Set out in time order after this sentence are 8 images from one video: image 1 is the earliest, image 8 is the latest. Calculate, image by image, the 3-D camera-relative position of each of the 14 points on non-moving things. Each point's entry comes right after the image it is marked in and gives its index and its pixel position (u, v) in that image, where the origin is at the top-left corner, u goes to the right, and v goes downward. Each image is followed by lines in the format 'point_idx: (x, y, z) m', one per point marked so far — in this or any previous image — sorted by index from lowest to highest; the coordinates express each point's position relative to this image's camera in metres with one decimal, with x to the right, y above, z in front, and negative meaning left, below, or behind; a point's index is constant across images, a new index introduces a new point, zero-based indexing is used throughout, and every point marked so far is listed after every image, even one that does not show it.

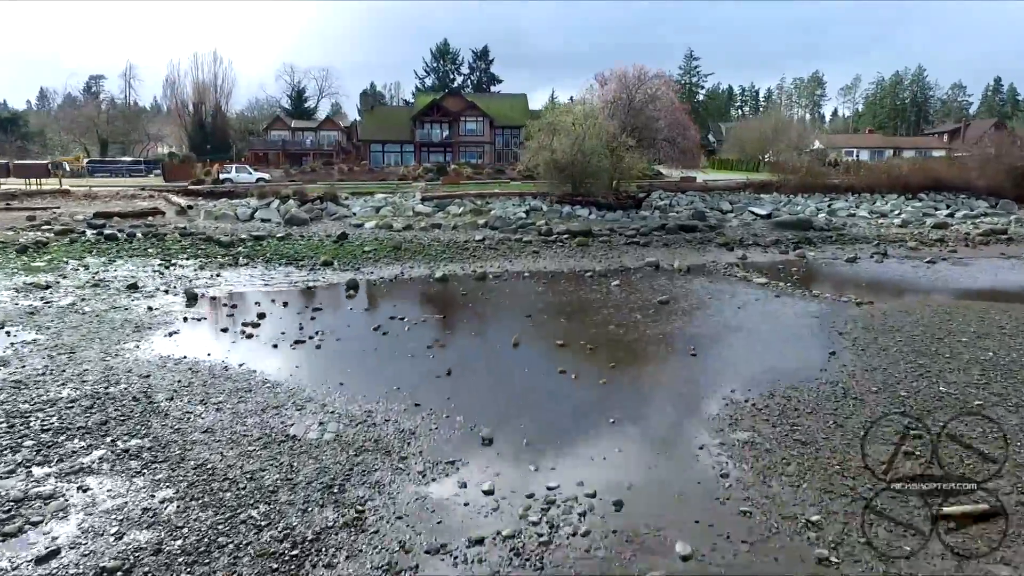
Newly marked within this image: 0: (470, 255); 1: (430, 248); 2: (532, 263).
0: (-1.2, +0.9, +18.6) m
1: (-2.5, +1.1, +19.7) m
2: (+0.5, +0.6, +17.5) m
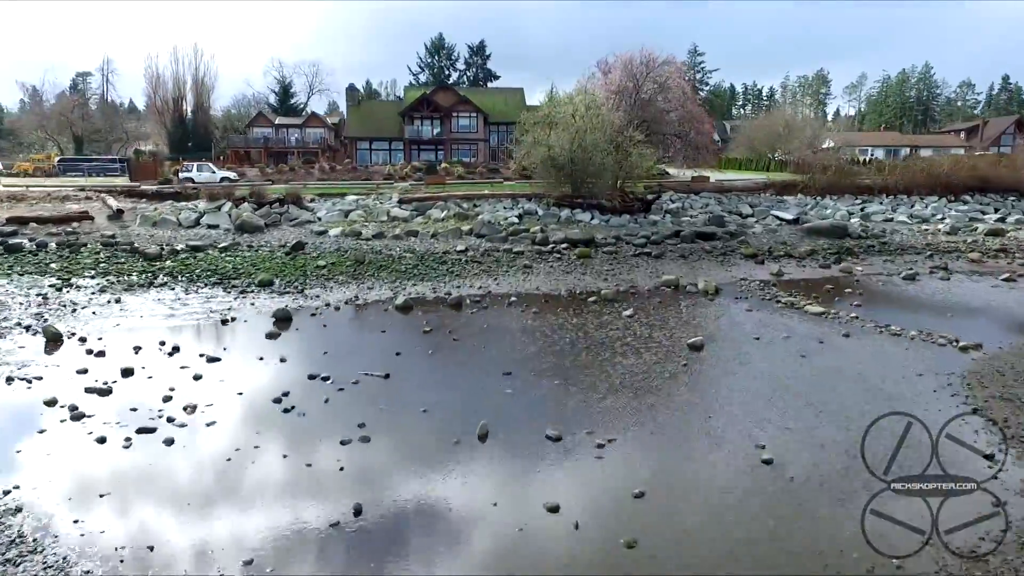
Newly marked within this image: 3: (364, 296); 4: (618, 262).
0: (-1.5, +0.4, +15.3) m
1: (-2.8, +0.6, +16.3) m
2: (+0.2, +0.1, +14.2) m
3: (-2.9, -0.2, +12.9) m
4: (+2.7, +0.7, +17.2) m
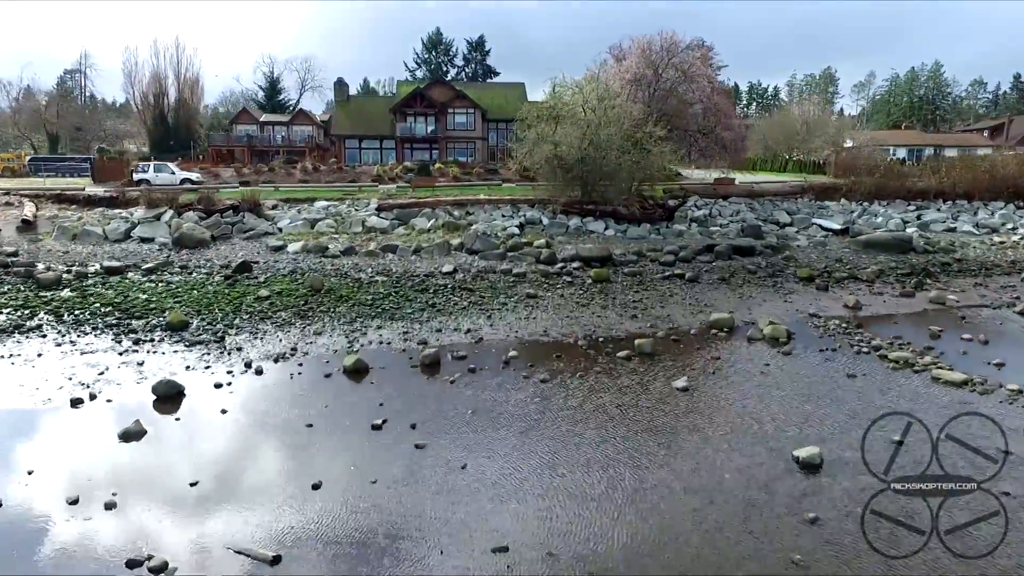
0: (-1.6, -0.3, +11.7) m
1: (-2.8, -0.1, +12.8) m
2: (+0.2, -0.6, +10.6) m
3: (-2.9, -0.8, +9.3) m
4: (+2.7, 0.0, +13.7) m
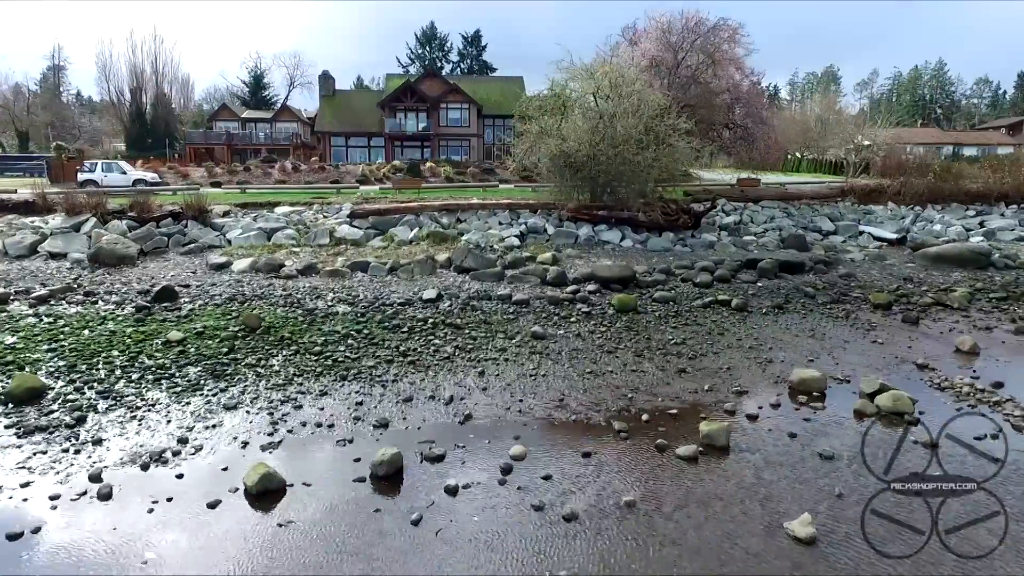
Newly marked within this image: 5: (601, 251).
0: (-1.5, -0.8, +8.6) m
1: (-2.8, -0.6, +9.7) m
2: (+0.2, -1.1, +7.5) m
3: (-2.9, -1.3, +6.2) m
4: (+2.7, -0.5, +10.5) m
5: (+2.1, +0.9, +15.9) m
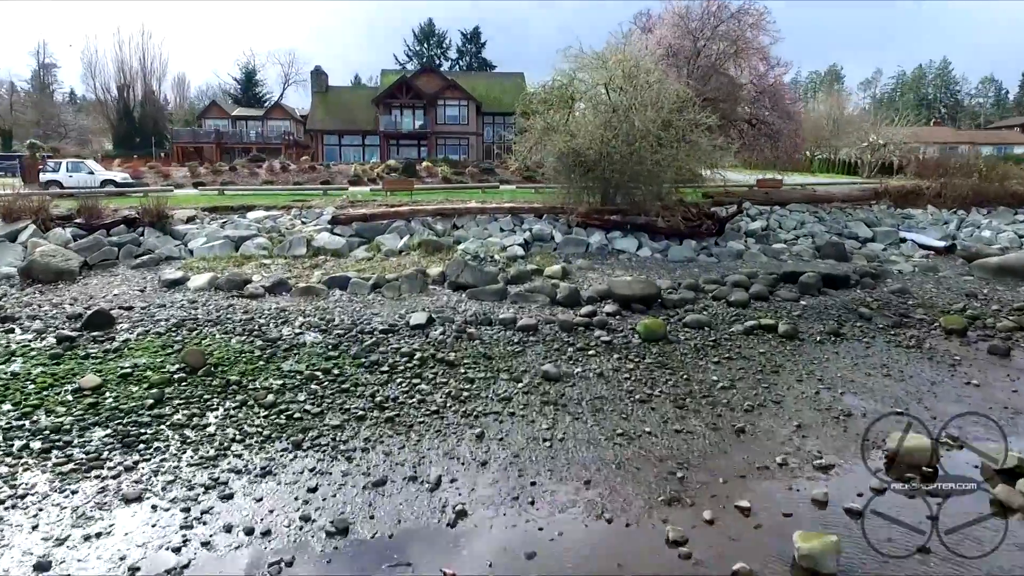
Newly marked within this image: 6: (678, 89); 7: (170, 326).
0: (-1.5, -1.2, +6.7) m
1: (-2.7, -0.9, +7.8) m
2: (+0.3, -1.4, +5.6) m
3: (-2.8, -1.7, +4.3) m
4: (+2.7, -0.9, +8.7) m
5: (+2.1, +0.6, +14.0) m
6: (+4.1, +4.9, +16.7) m
7: (-4.7, -0.5, +9.2) m
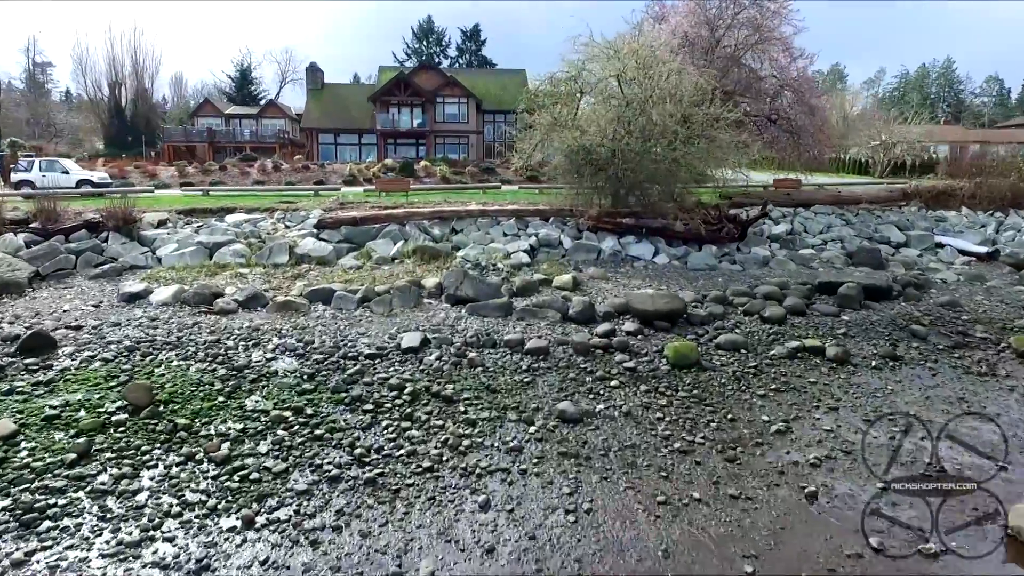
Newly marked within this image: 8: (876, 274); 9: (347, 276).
0: (-1.4, -1.4, +5.4) m
1: (-2.6, -1.1, +6.5) m
2: (+0.4, -1.6, +4.3) m
3: (-2.7, -1.9, +3.0) m
4: (+2.8, -1.1, +7.4) m
5: (+2.2, +0.3, +12.7) m
6: (+4.2, +4.7, +15.4) m
7: (-4.6, -0.7, +7.9) m
8: (+7.0, +0.3, +12.9) m
9: (-2.7, +0.2, +11.0) m
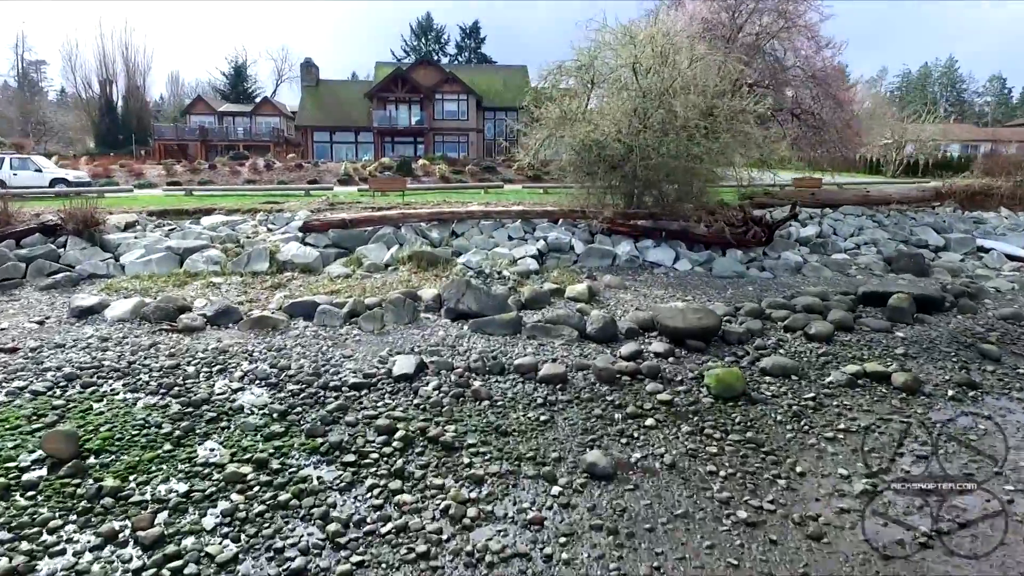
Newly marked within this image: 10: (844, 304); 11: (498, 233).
0: (-1.3, -1.5, +4.1) m
1: (-2.5, -1.3, +5.2) m
2: (+0.5, -1.8, +3.1) m
3: (-2.6, -2.1, +1.7) m
4: (+3.0, -1.2, +6.1) m
5: (+2.3, +0.2, +11.4) m
6: (+4.3, +4.5, +14.1) m
7: (-4.5, -0.9, +6.7) m
8: (+7.1, +0.1, +11.7) m
9: (-2.6, 0.0, +9.8) m
10: (+5.0, -0.3, +10.1) m
11: (-0.3, +1.0, +12.7) m
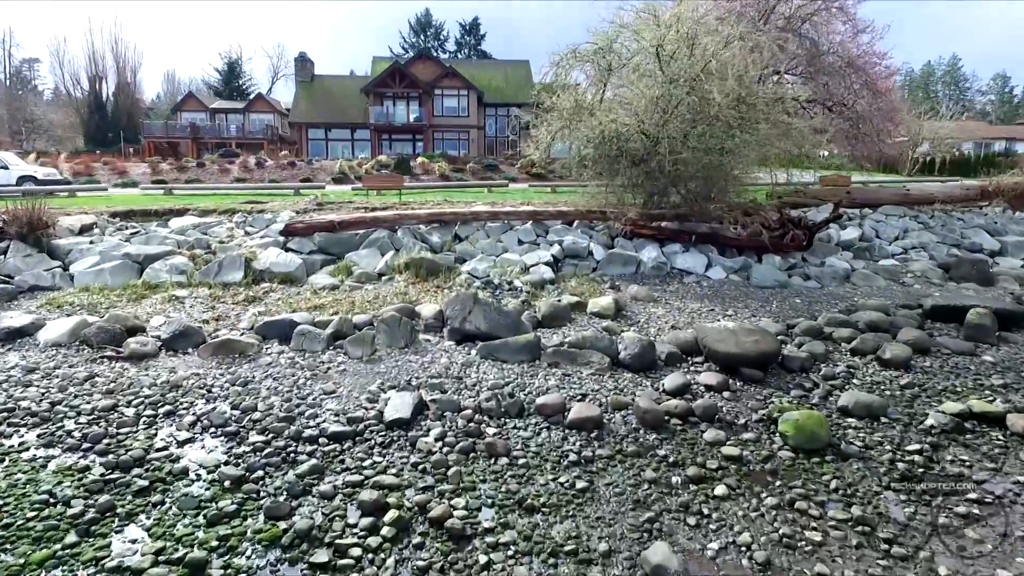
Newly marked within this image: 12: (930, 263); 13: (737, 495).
0: (-1.1, -1.7, +2.7) m
1: (-2.3, -1.5, +3.7) m
2: (+0.7, -2.0, +1.6) m
3: (-2.4, -2.2, +0.3) m
4: (+3.1, -1.4, +4.7) m
5: (+2.5, 0.0, +10.0) m
6: (+4.5, +4.4, +12.7) m
7: (-4.3, -1.1, +5.2) m
8: (+7.3, -0.1, +10.2) m
9: (-2.4, -0.2, +8.3) m
10: (+5.2, -0.4, +8.6) m
11: (-0.1, +0.9, +11.3) m
12: (+7.3, +0.4, +11.8) m
13: (+1.5, -1.4, +4.6) m
